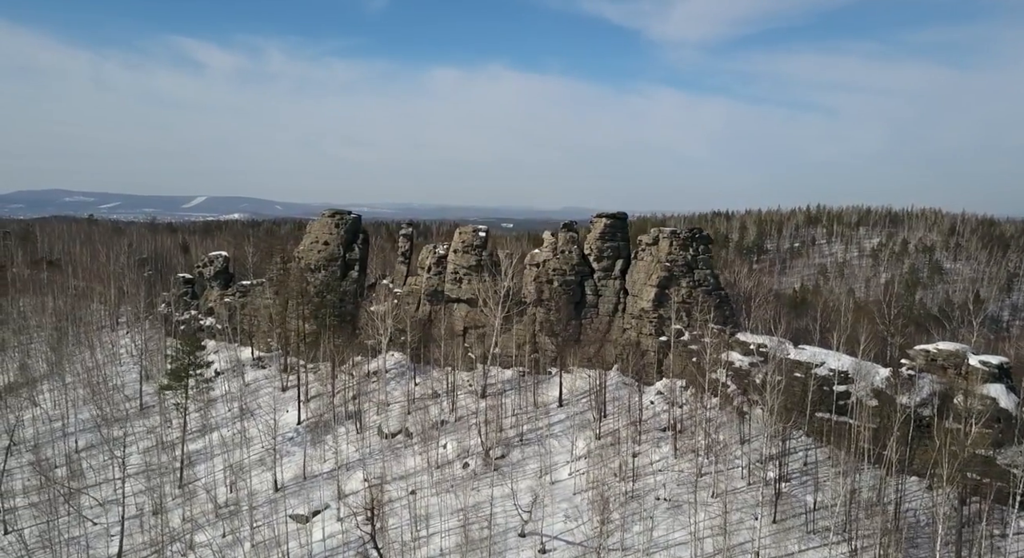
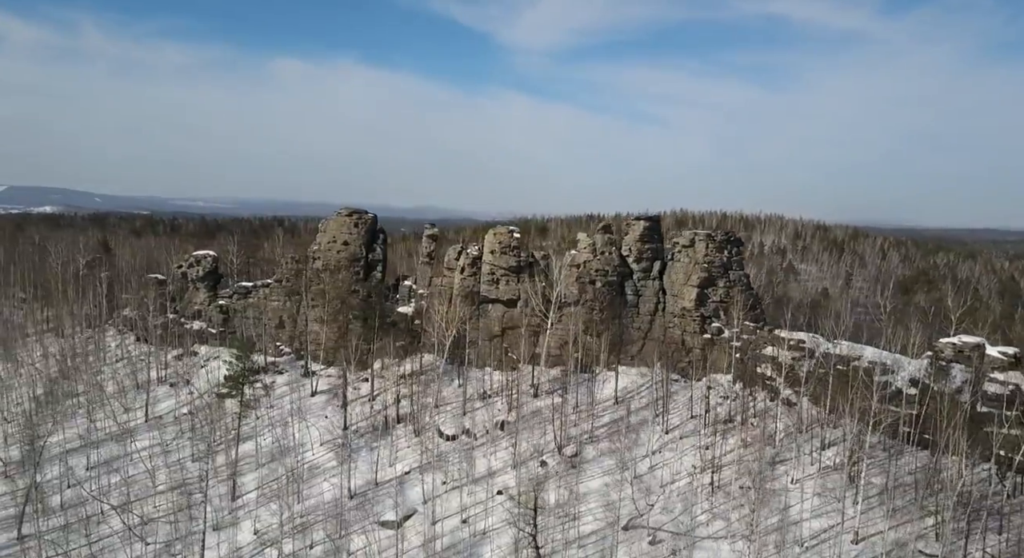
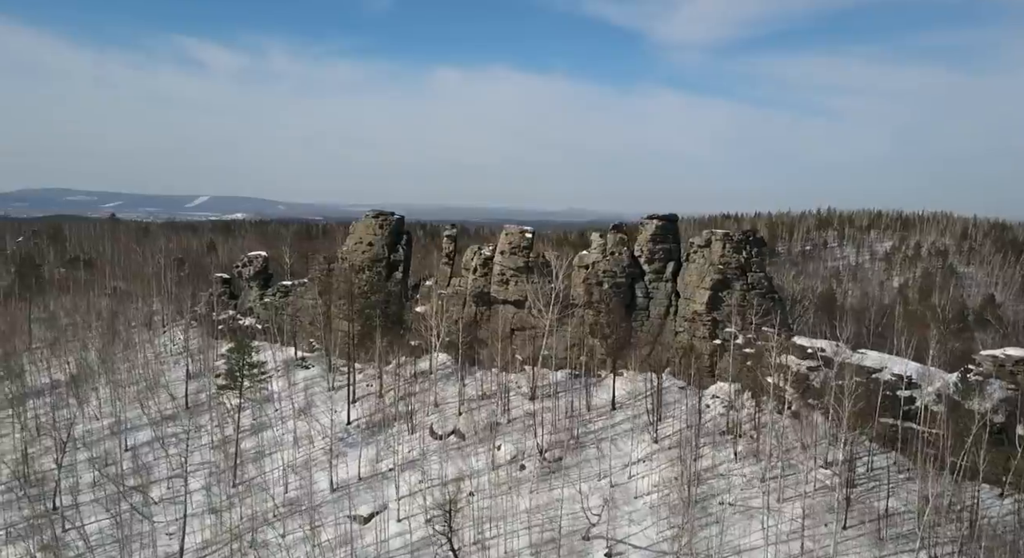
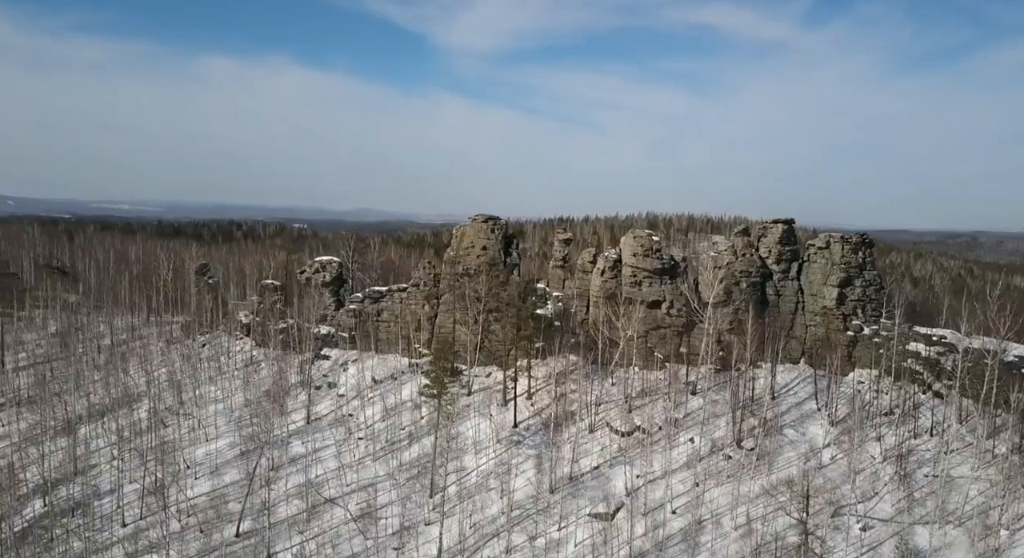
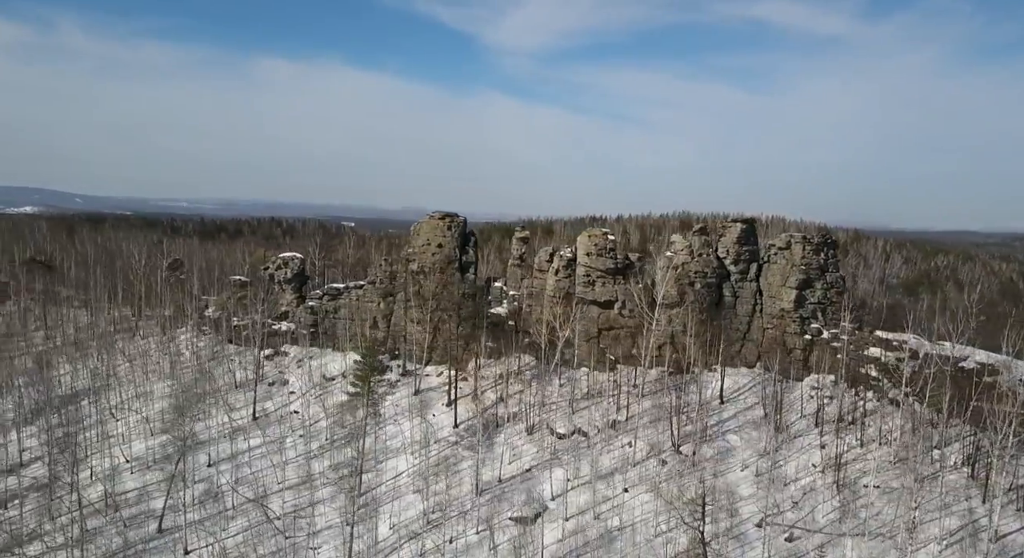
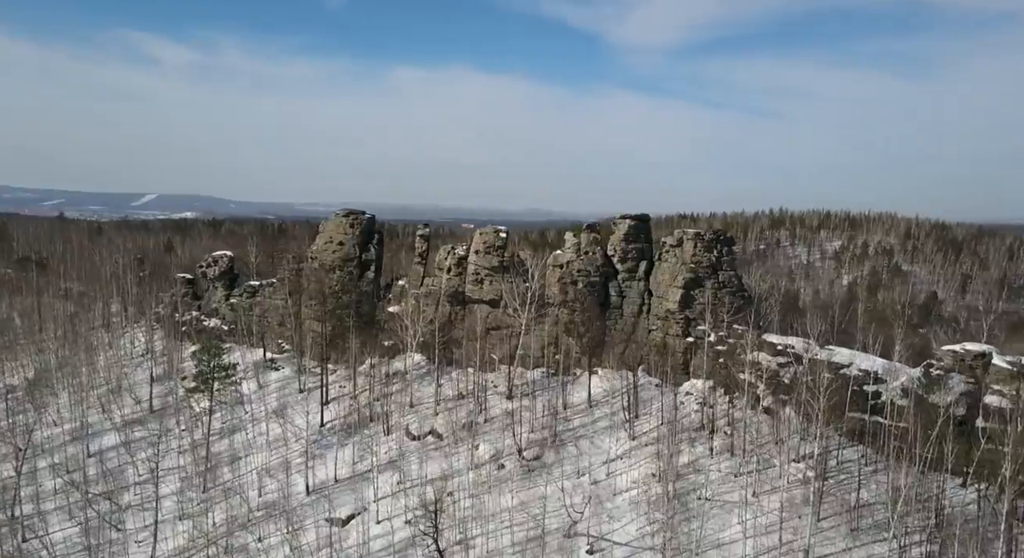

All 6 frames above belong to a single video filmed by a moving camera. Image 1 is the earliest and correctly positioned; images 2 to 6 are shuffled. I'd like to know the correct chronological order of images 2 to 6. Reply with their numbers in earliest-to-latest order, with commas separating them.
3, 6, 2, 5, 4
